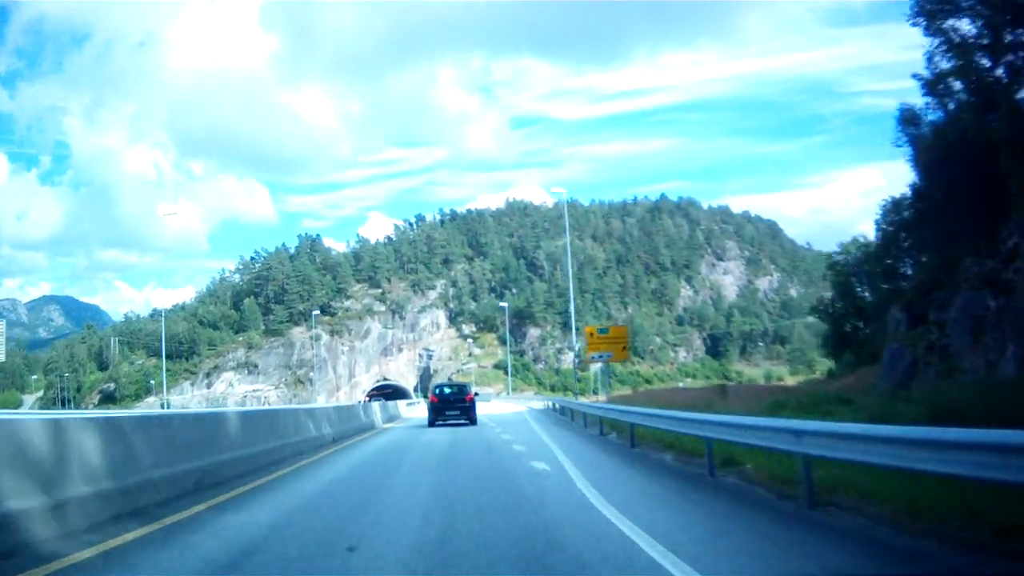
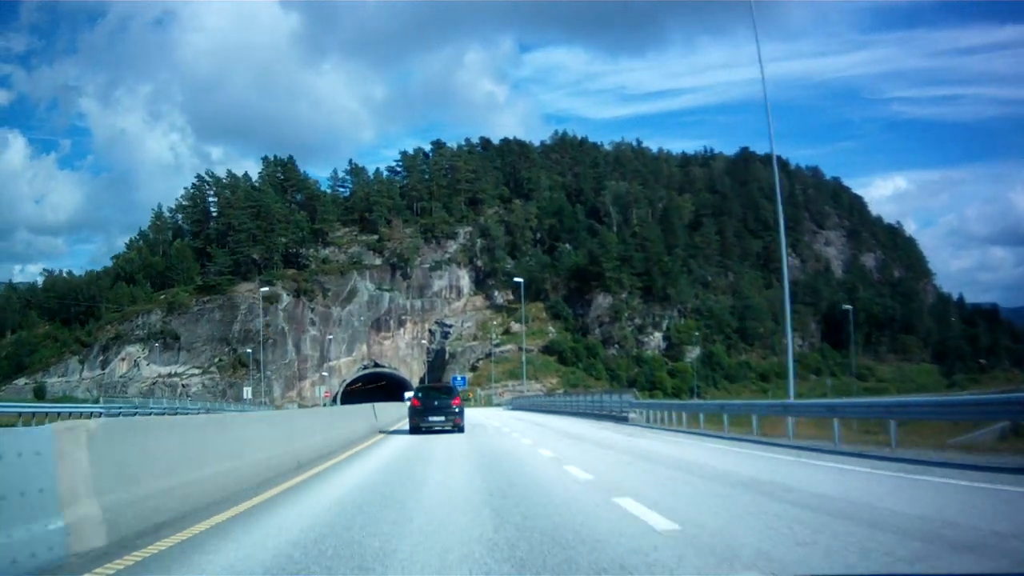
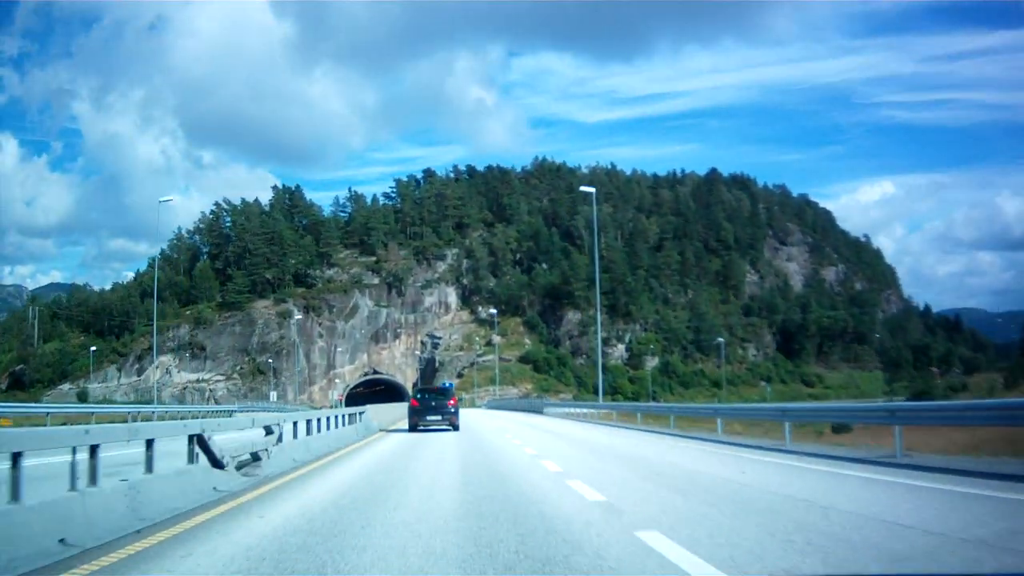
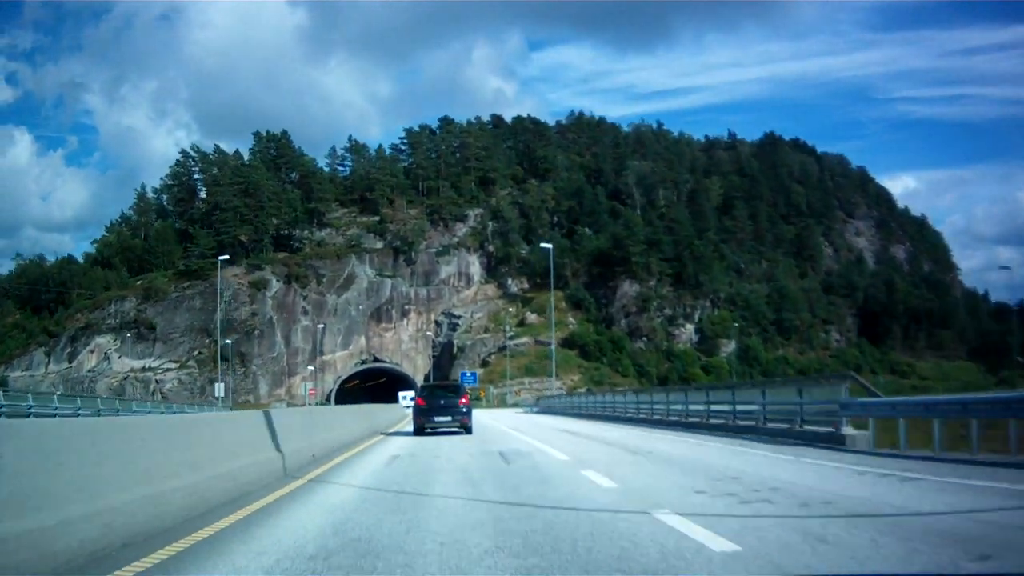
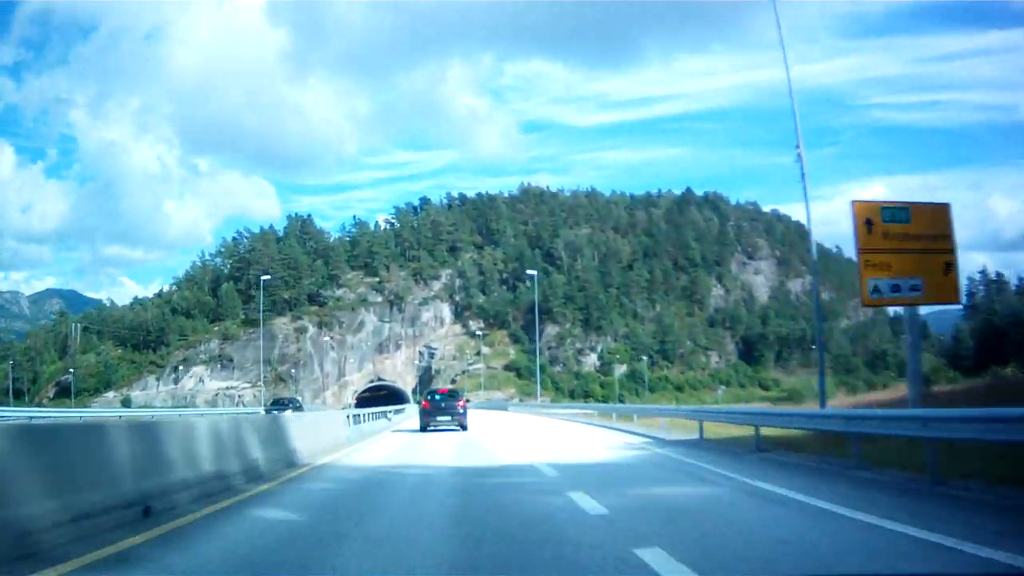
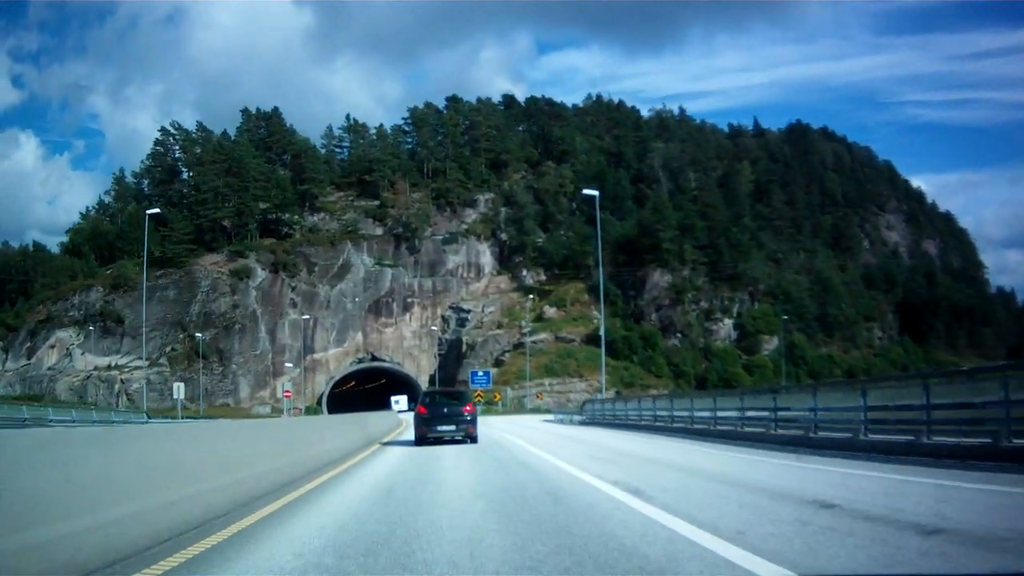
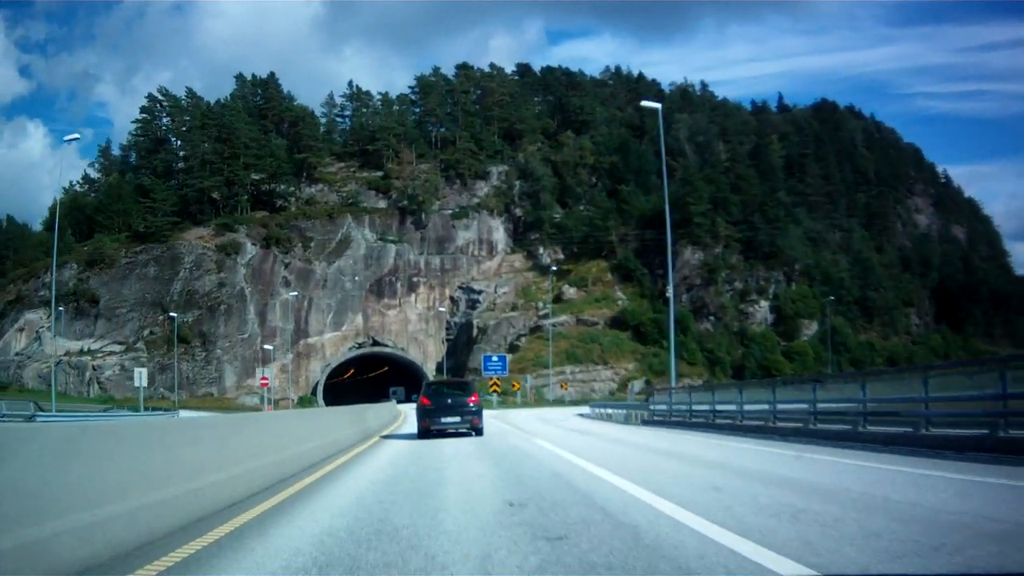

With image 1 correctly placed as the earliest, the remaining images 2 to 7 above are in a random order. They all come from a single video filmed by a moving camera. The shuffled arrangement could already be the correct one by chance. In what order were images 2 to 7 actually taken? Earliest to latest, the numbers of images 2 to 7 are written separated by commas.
5, 3, 2, 4, 6, 7
